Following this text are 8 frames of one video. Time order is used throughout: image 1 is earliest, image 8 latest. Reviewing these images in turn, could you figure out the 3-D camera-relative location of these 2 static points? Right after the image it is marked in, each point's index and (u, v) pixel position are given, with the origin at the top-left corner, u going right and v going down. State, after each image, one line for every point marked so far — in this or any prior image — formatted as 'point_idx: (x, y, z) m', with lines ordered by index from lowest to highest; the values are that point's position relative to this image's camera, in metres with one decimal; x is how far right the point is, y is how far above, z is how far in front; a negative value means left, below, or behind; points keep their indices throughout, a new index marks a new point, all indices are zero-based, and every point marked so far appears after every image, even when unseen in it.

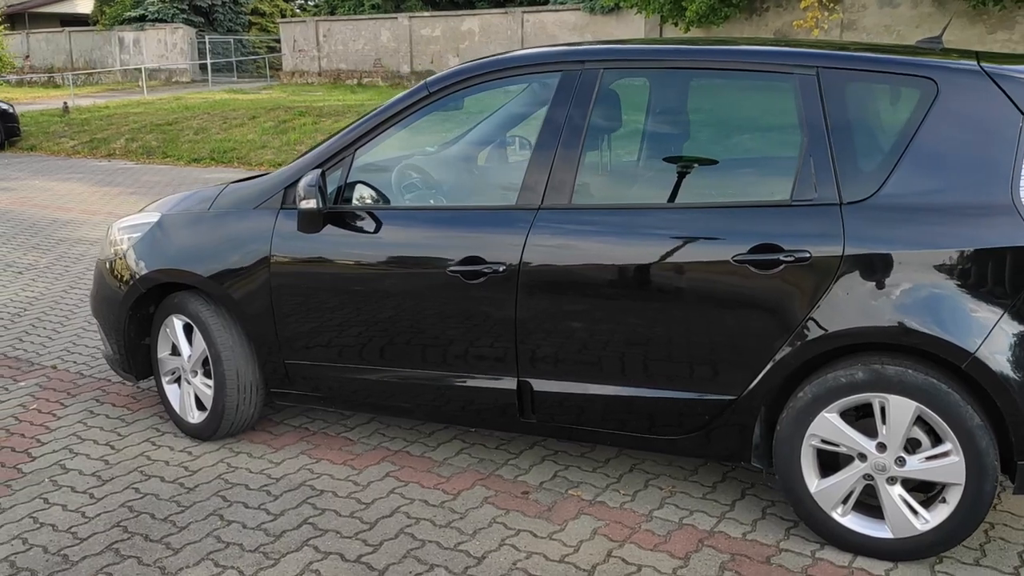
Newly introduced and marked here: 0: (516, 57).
0: (0.0, +0.8, +3.4) m
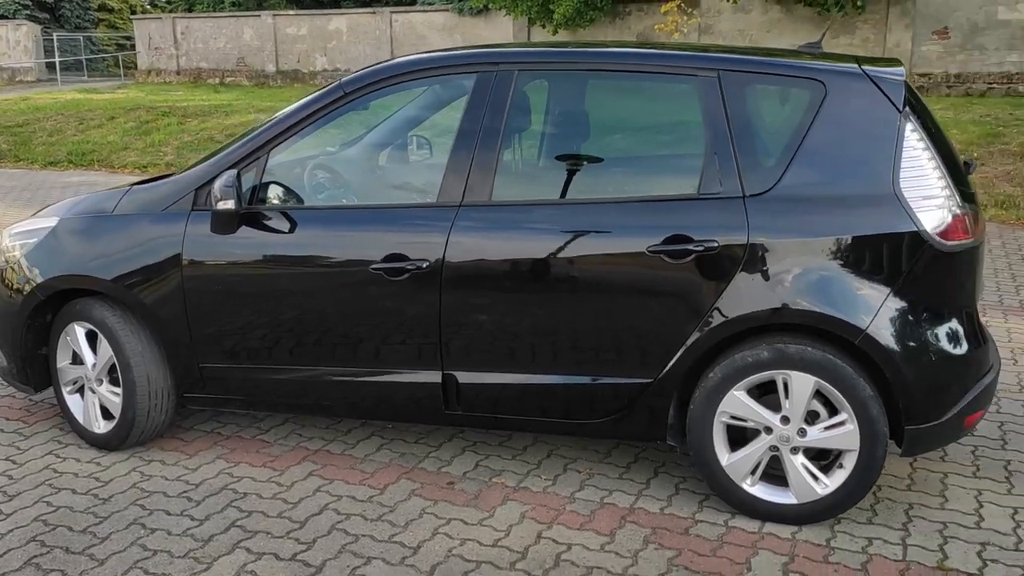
0: (-0.3, +0.9, +3.5) m
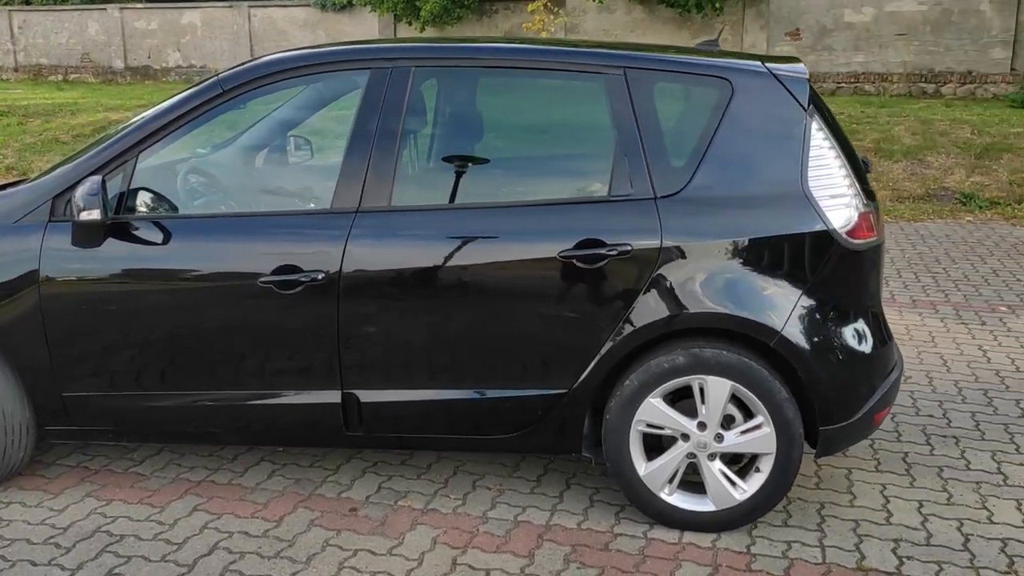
0: (-0.7, +0.8, +3.2) m
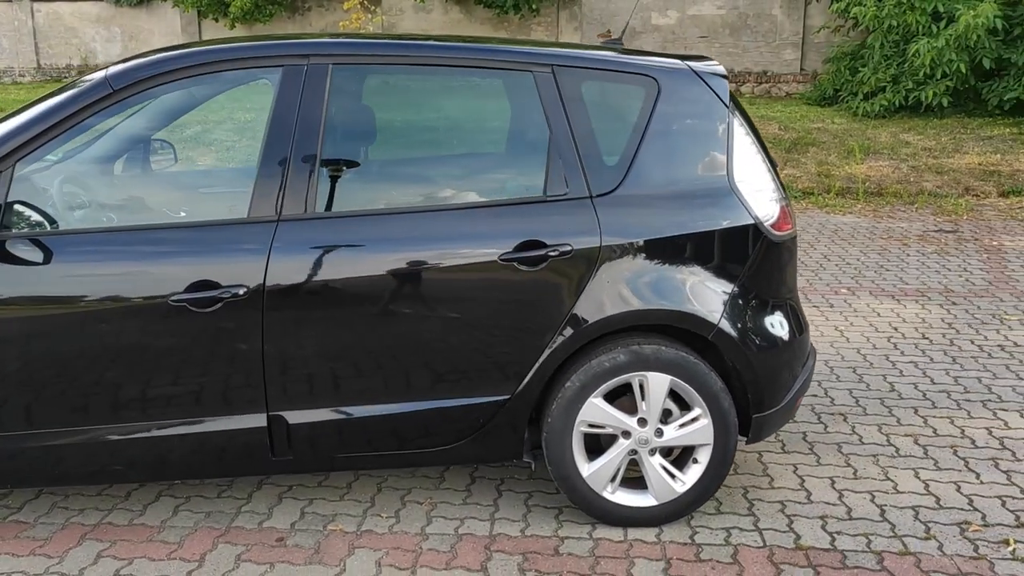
0: (-0.9, +0.8, +3.0) m
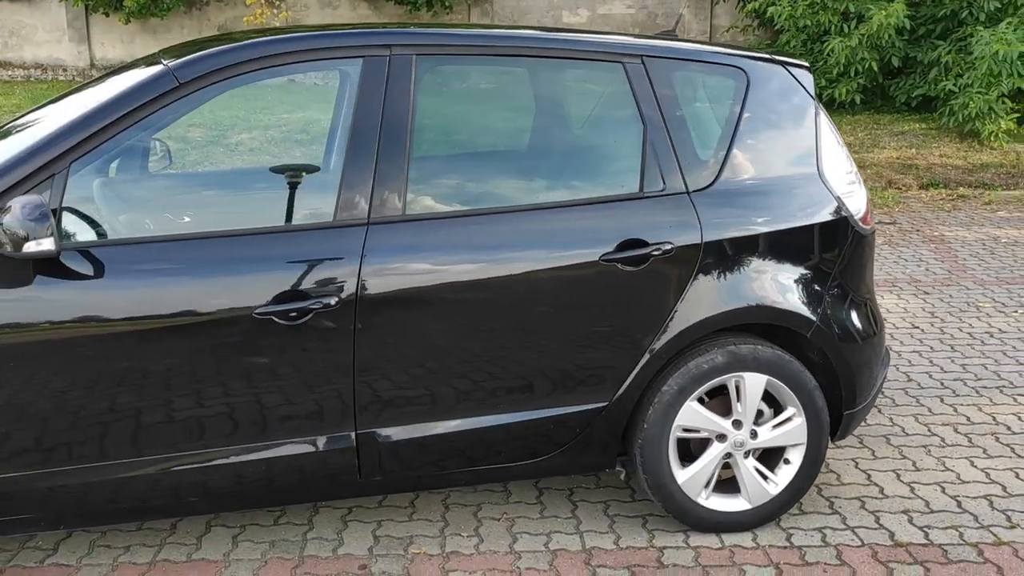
0: (-0.7, +0.7, +2.7) m
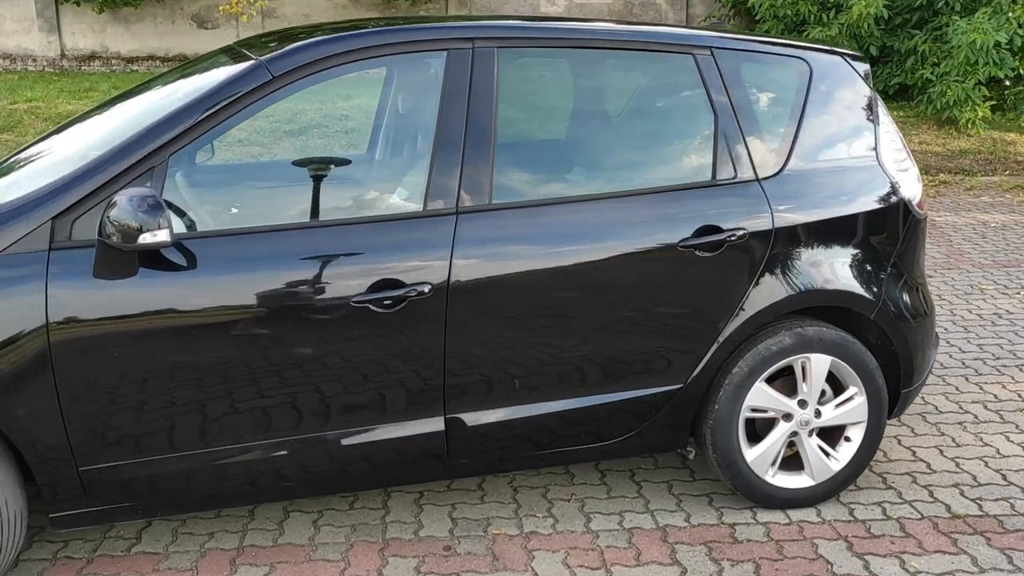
0: (-0.4, +0.8, +2.8) m
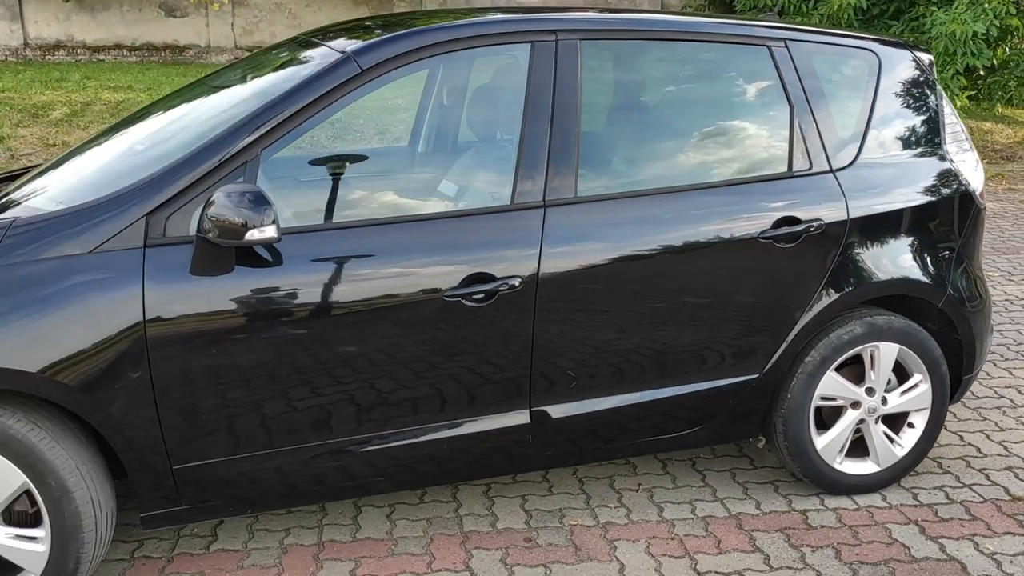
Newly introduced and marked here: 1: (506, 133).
0: (-0.2, +0.8, +2.8) m
1: (-0.1, +0.5, +2.7) m
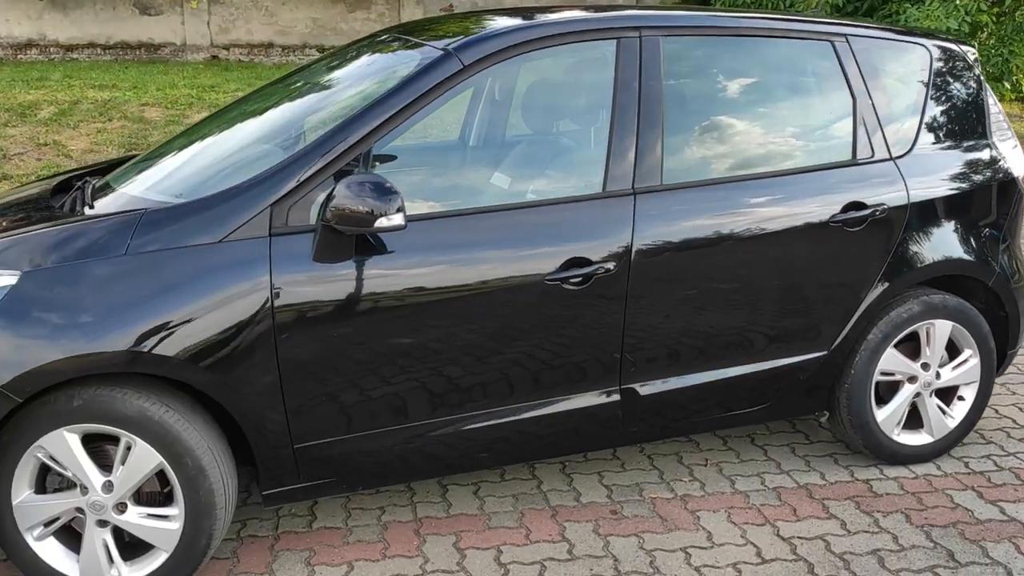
0: (+0.1, +0.8, +2.9) m
1: (+0.2, +0.5, +2.9) m
